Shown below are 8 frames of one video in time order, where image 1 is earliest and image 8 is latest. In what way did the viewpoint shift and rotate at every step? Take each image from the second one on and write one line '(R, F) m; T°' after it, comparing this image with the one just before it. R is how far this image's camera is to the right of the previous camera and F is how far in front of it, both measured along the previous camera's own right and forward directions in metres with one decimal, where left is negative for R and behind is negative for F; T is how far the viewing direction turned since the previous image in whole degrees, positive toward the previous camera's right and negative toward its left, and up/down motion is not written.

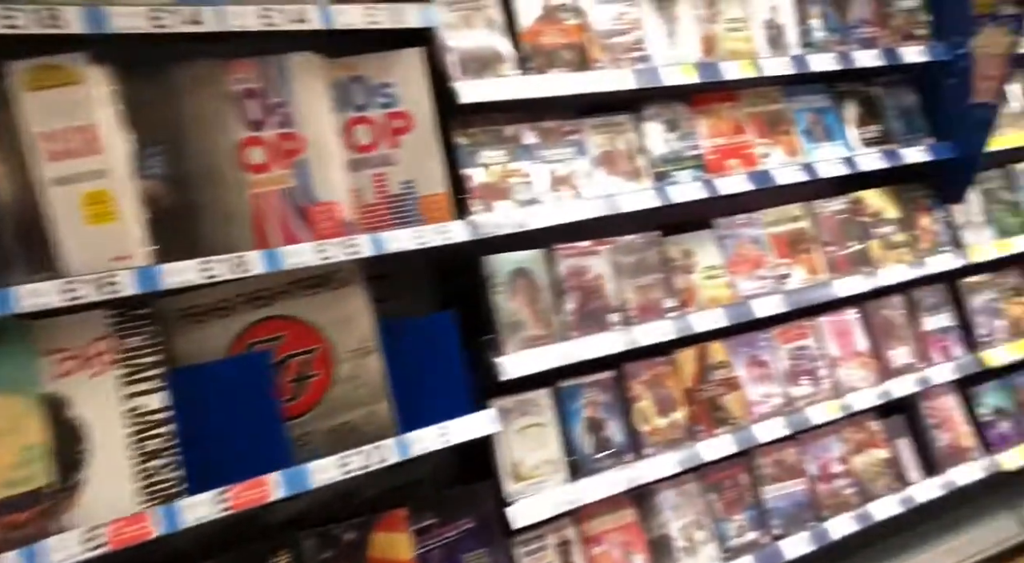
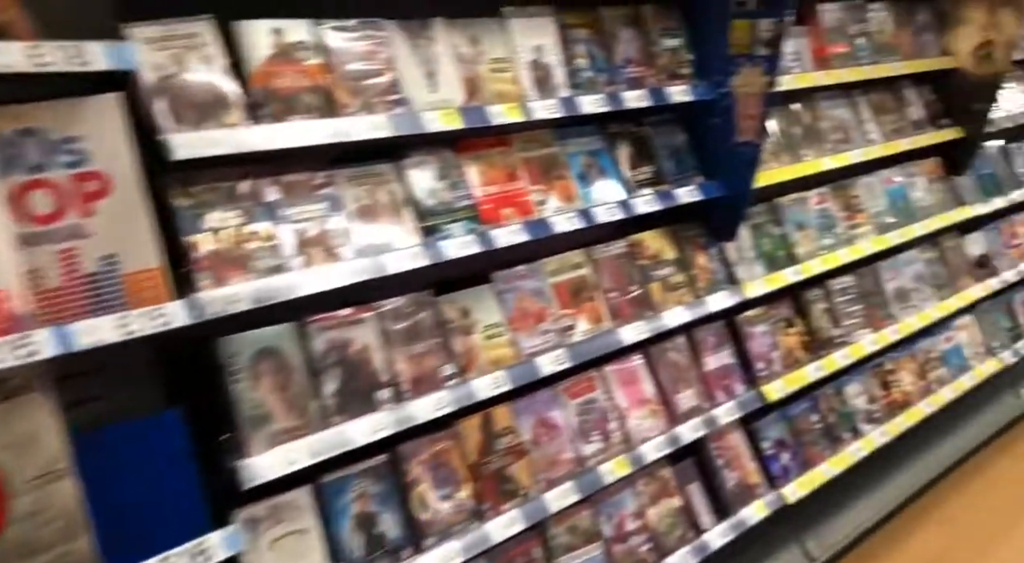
(+0.4, +0.3) m; +12°
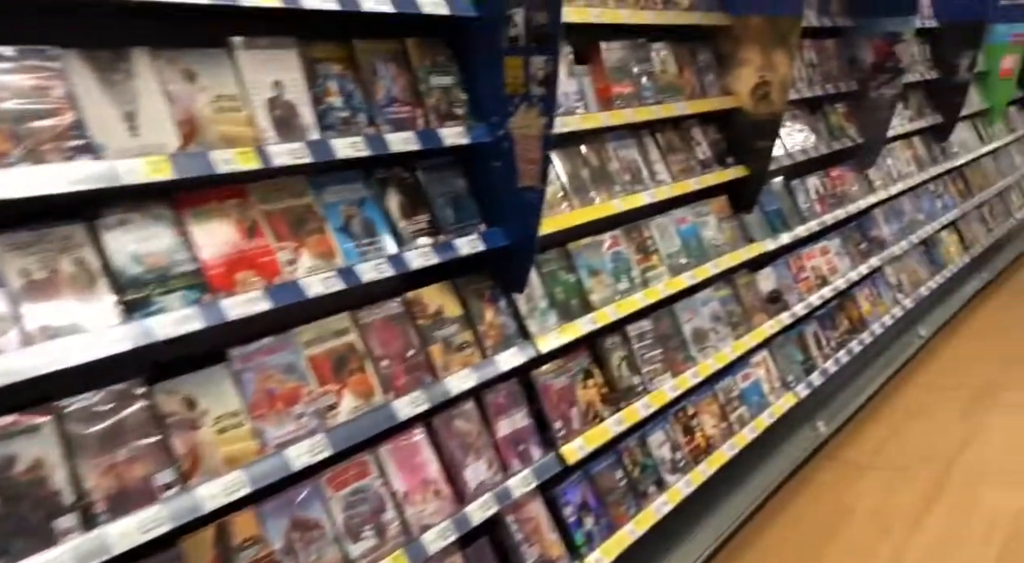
(+0.4, +0.4) m; +12°
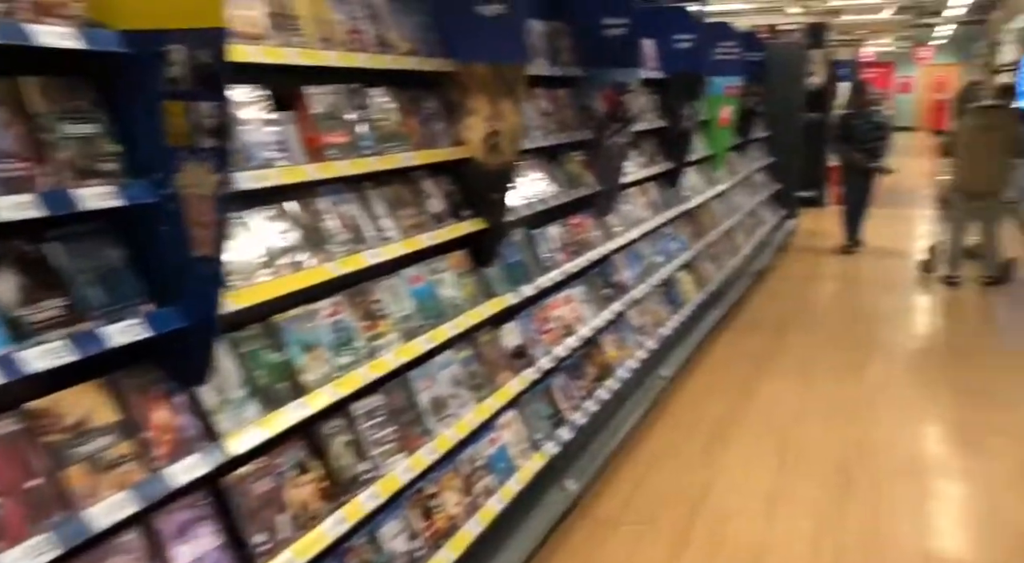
(+0.5, +0.4) m; +16°
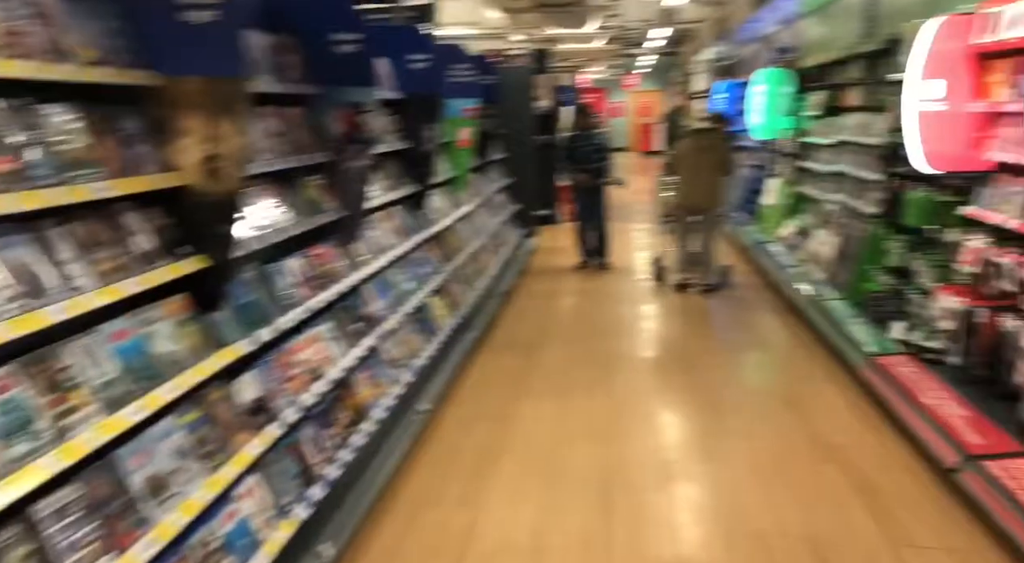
(+0.1, +0.3) m; +19°
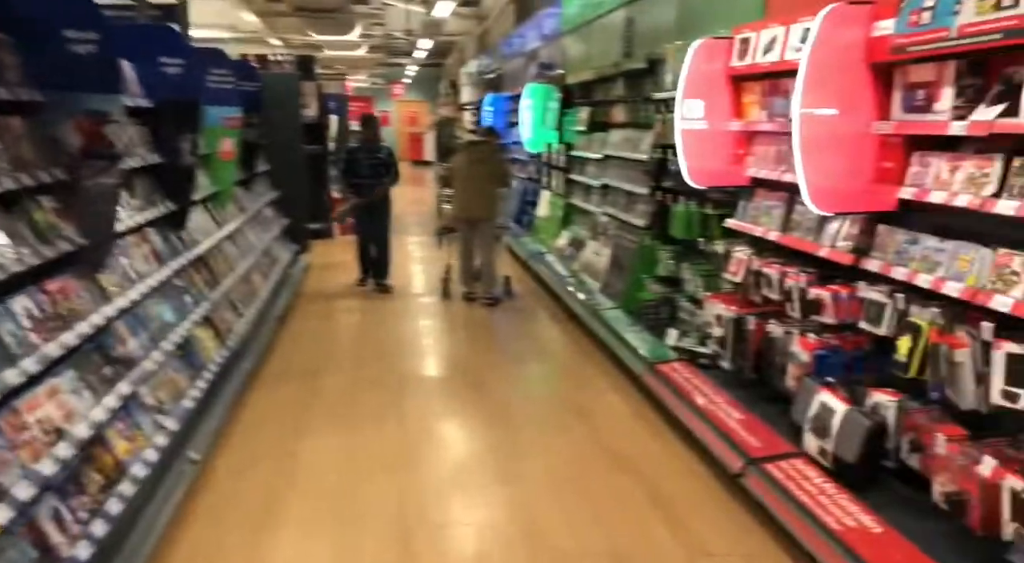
(0.0, +0.2) m; +18°
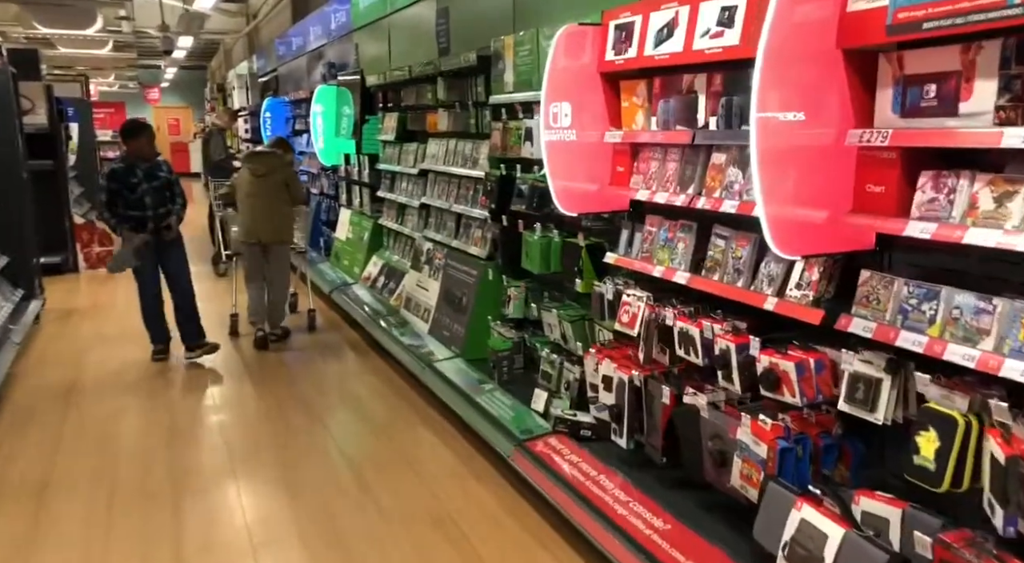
(-0.1, +0.8) m; +16°
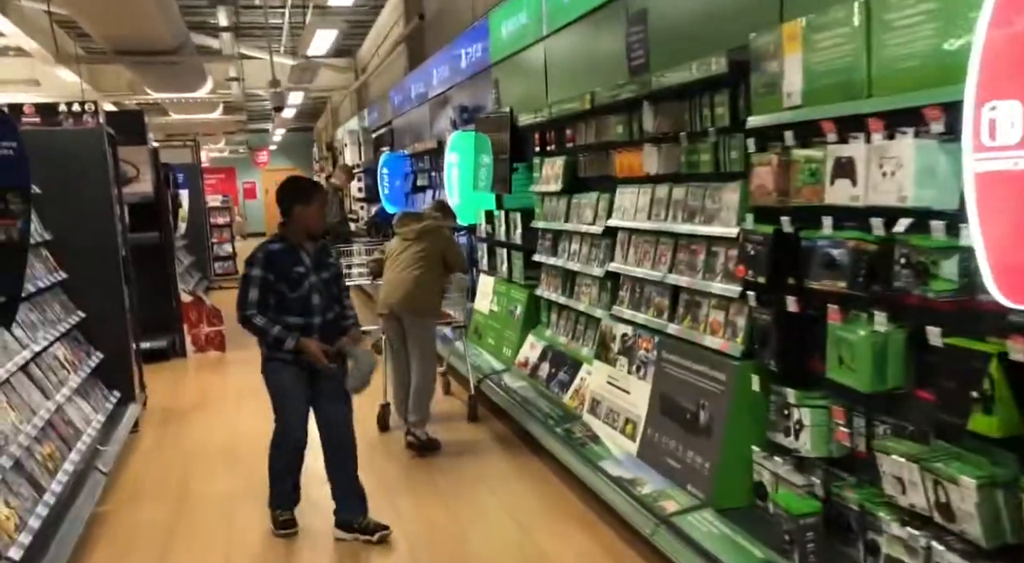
(-0.5, +1.0) m; -7°
